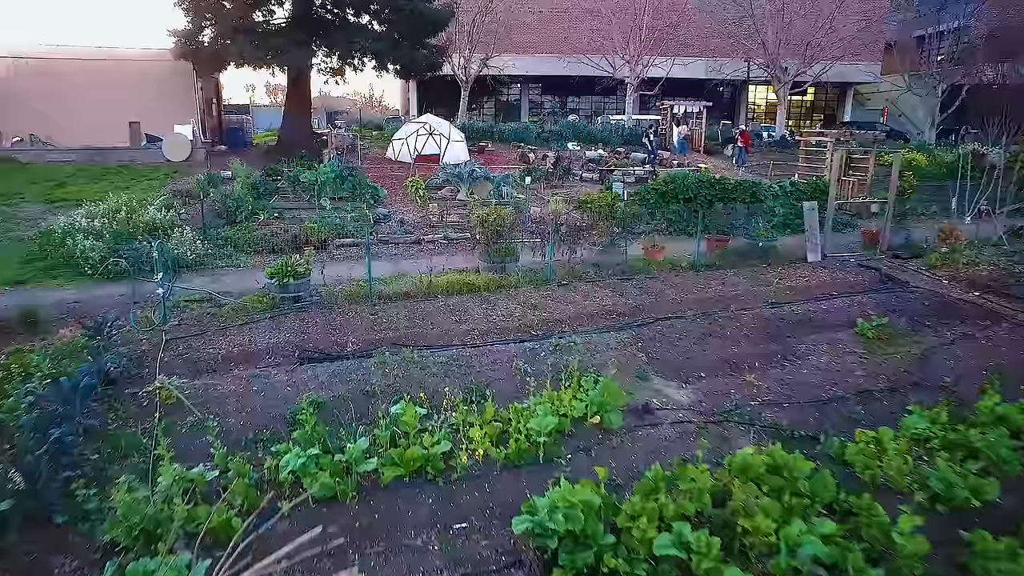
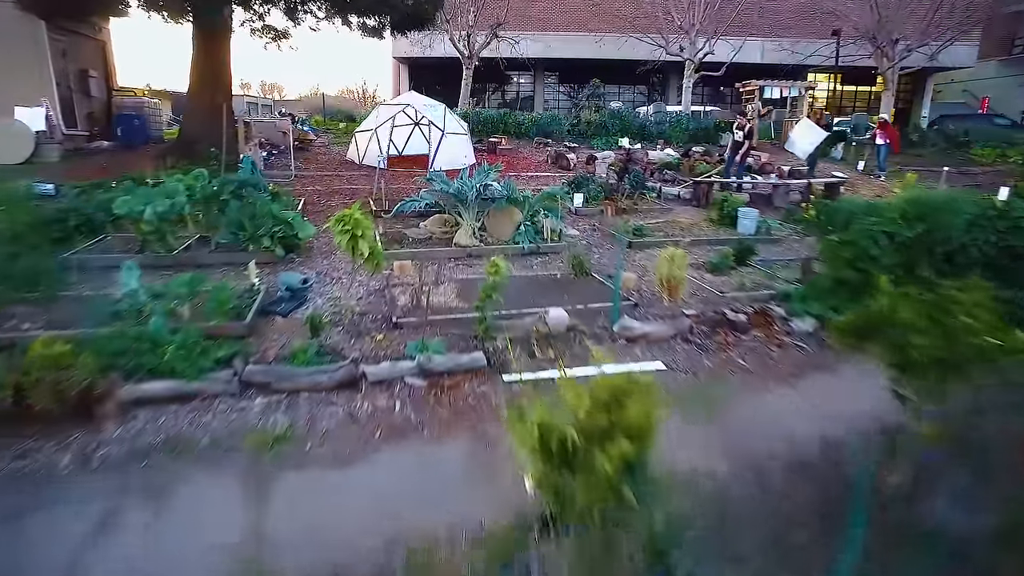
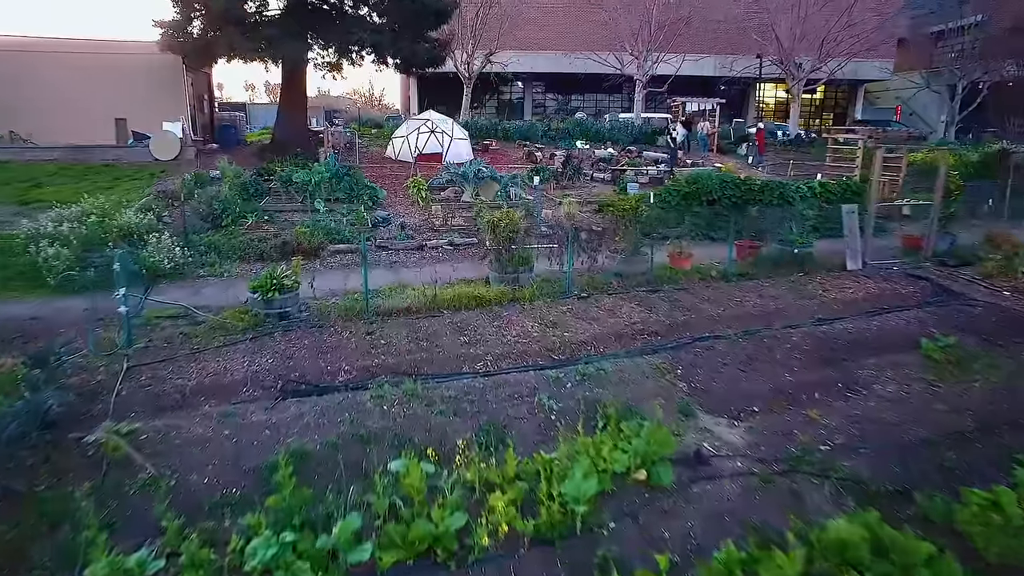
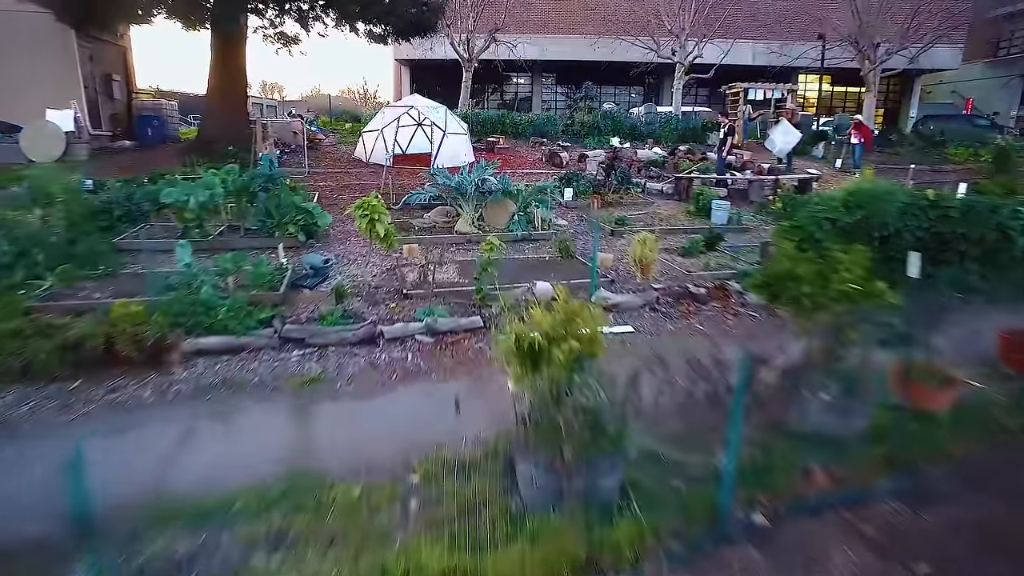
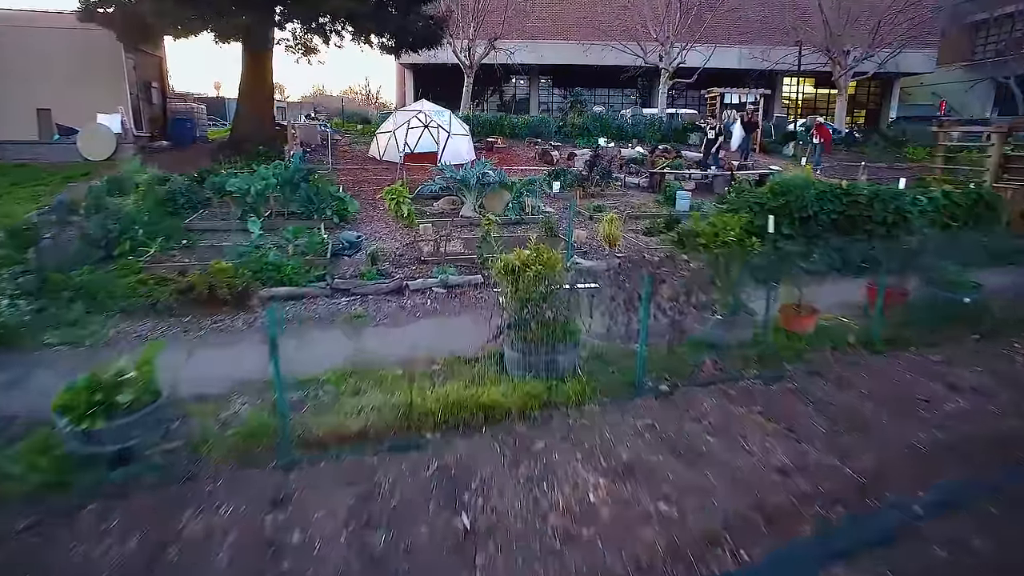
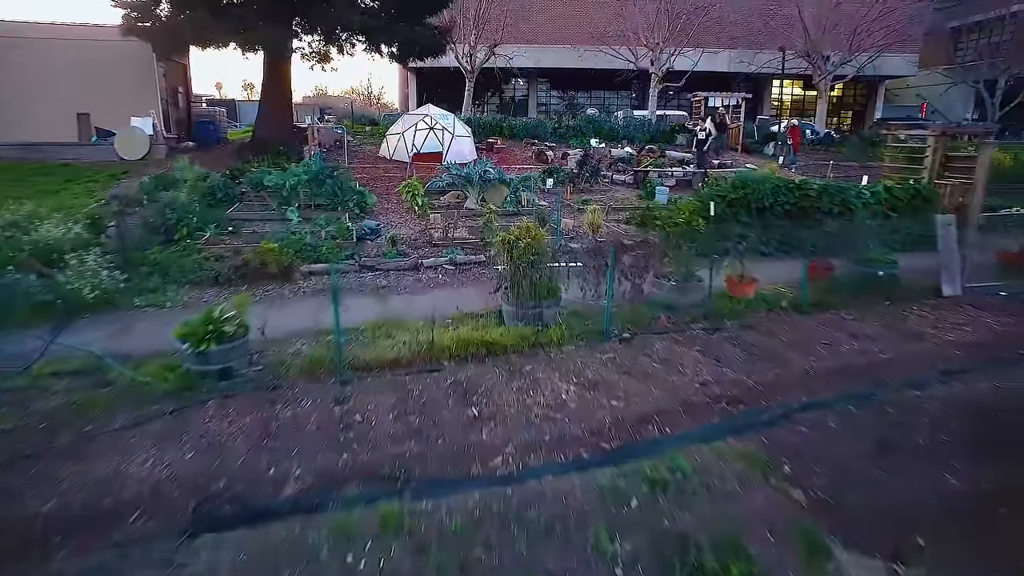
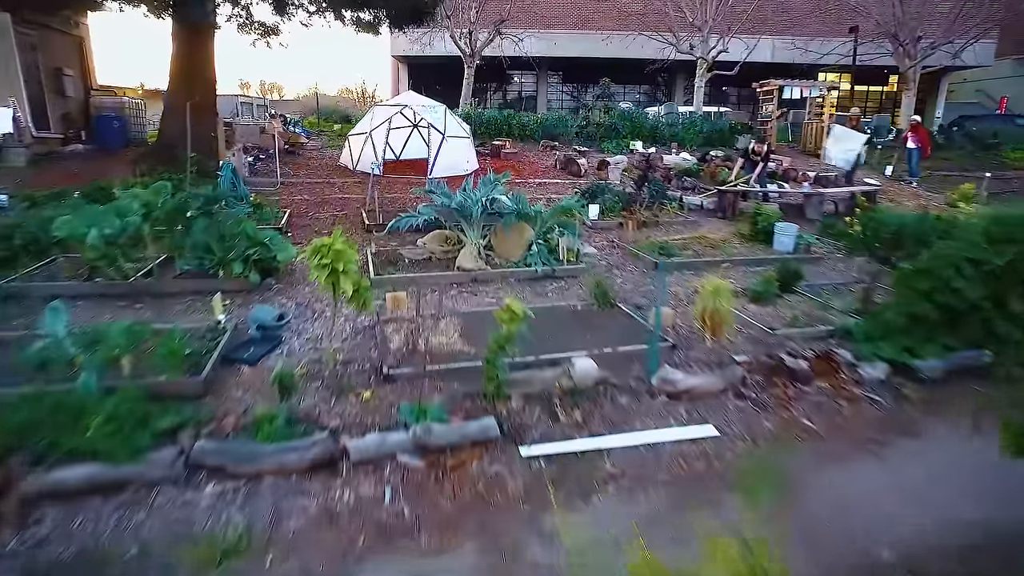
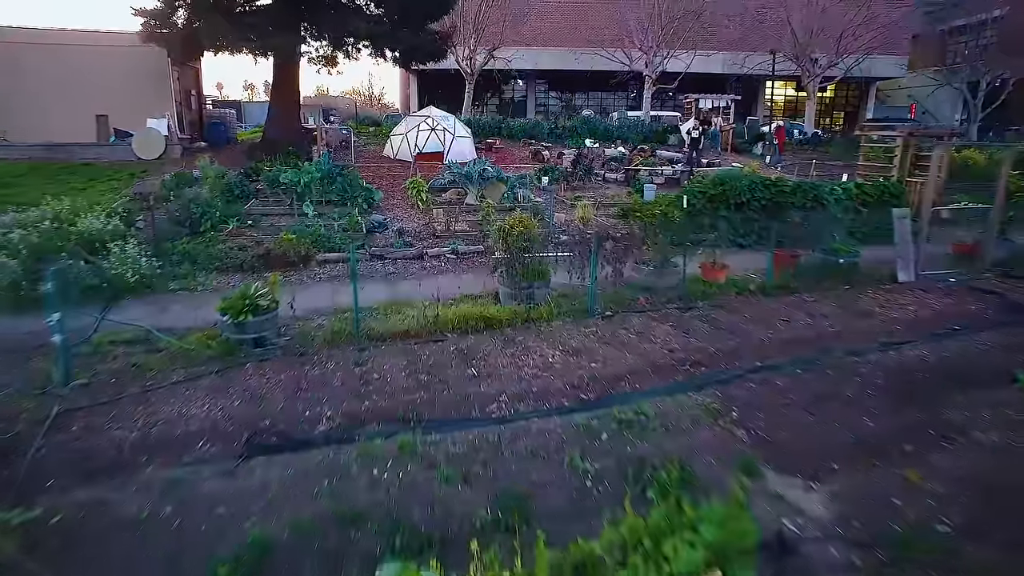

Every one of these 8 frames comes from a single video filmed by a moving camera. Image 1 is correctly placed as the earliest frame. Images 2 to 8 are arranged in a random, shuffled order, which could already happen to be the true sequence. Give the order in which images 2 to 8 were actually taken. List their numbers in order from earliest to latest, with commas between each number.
3, 8, 6, 5, 4, 2, 7
